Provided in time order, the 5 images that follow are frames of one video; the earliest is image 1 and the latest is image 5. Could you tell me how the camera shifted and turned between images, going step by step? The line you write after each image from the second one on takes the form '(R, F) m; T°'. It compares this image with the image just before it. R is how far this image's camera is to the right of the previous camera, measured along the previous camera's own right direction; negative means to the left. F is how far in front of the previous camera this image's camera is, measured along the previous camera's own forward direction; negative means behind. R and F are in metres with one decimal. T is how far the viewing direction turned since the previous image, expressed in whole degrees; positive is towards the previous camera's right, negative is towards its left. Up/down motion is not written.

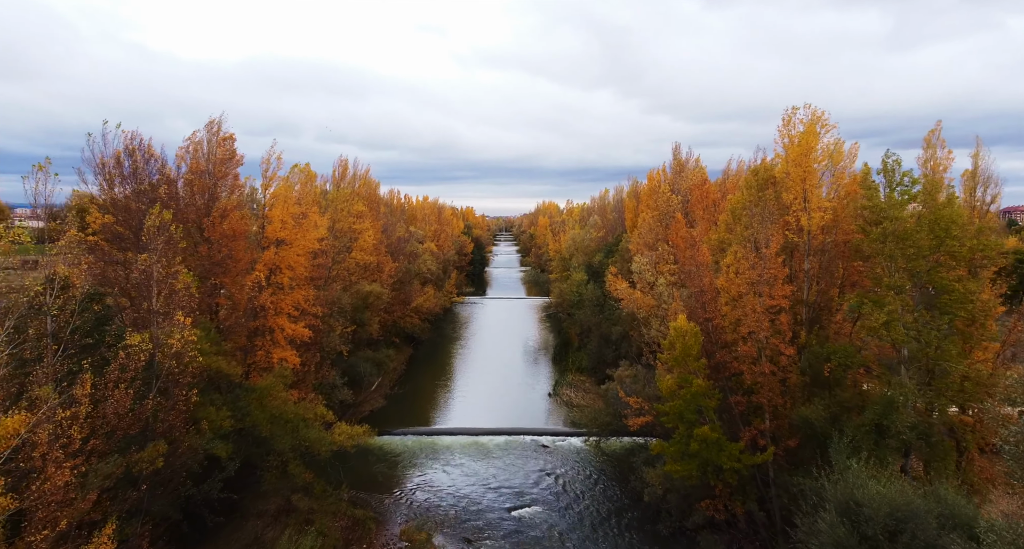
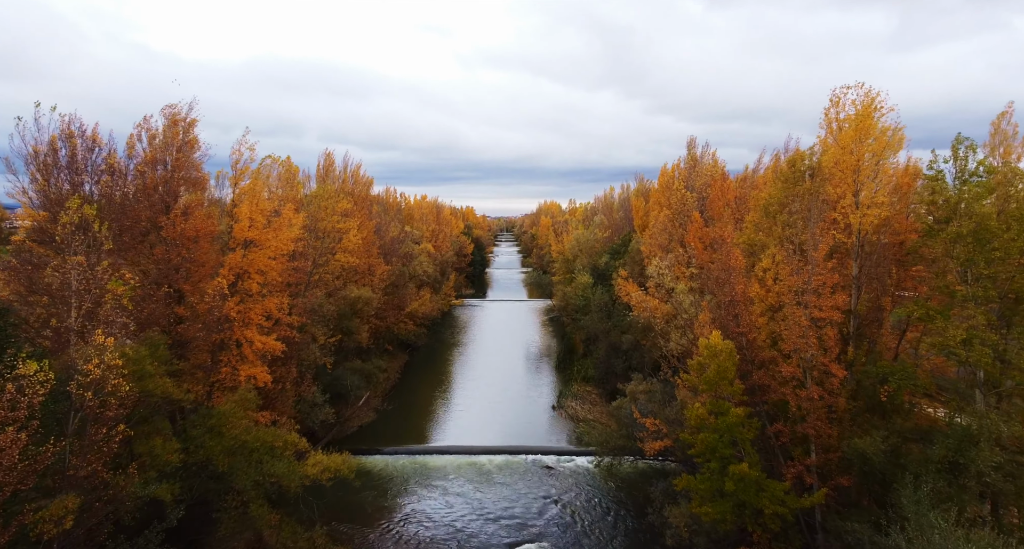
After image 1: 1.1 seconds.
(0.0, +3.0) m; 0°
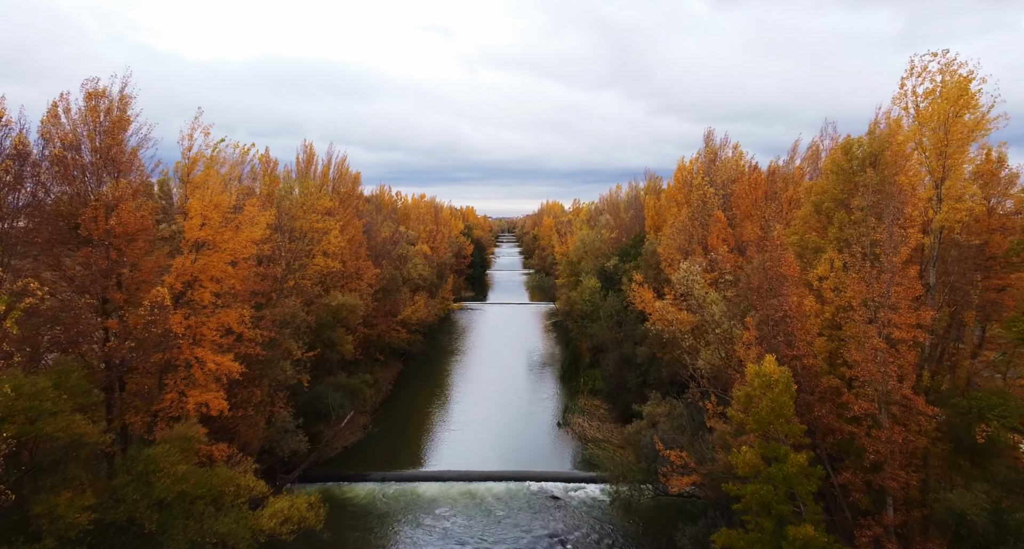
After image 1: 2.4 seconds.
(0.0, +3.5) m; 0°
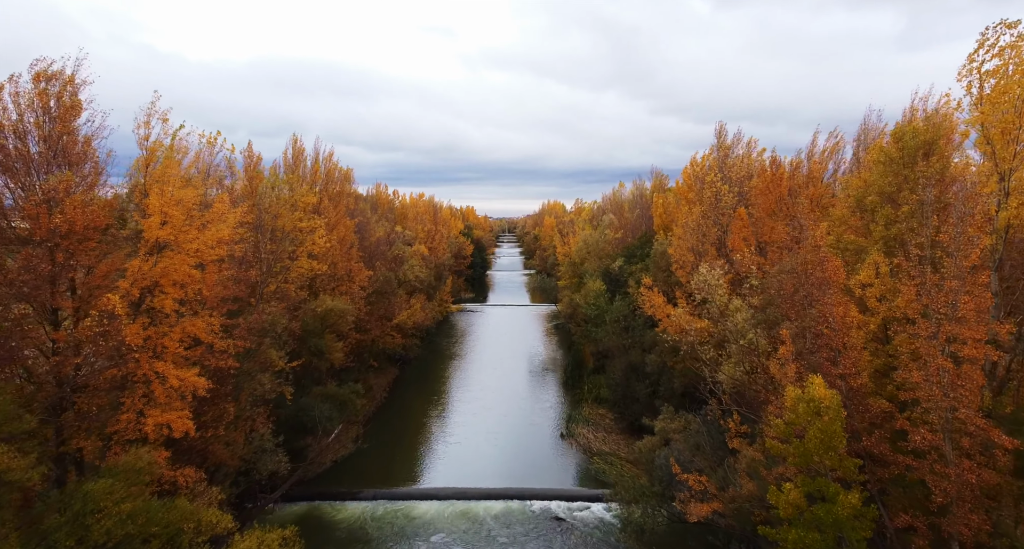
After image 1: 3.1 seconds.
(0.0, +2.0) m; 0°
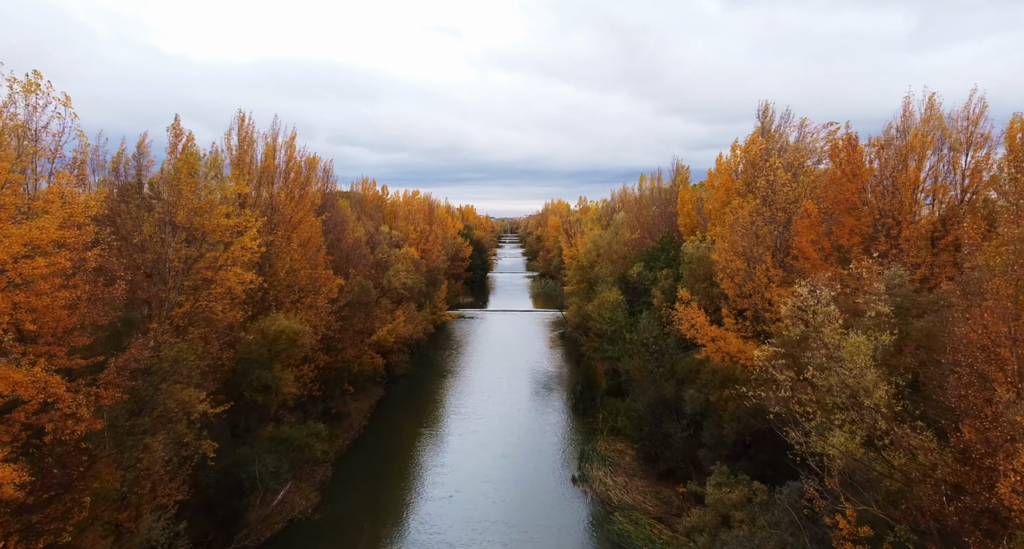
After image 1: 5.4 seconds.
(+0.1, +6.2) m; 0°
